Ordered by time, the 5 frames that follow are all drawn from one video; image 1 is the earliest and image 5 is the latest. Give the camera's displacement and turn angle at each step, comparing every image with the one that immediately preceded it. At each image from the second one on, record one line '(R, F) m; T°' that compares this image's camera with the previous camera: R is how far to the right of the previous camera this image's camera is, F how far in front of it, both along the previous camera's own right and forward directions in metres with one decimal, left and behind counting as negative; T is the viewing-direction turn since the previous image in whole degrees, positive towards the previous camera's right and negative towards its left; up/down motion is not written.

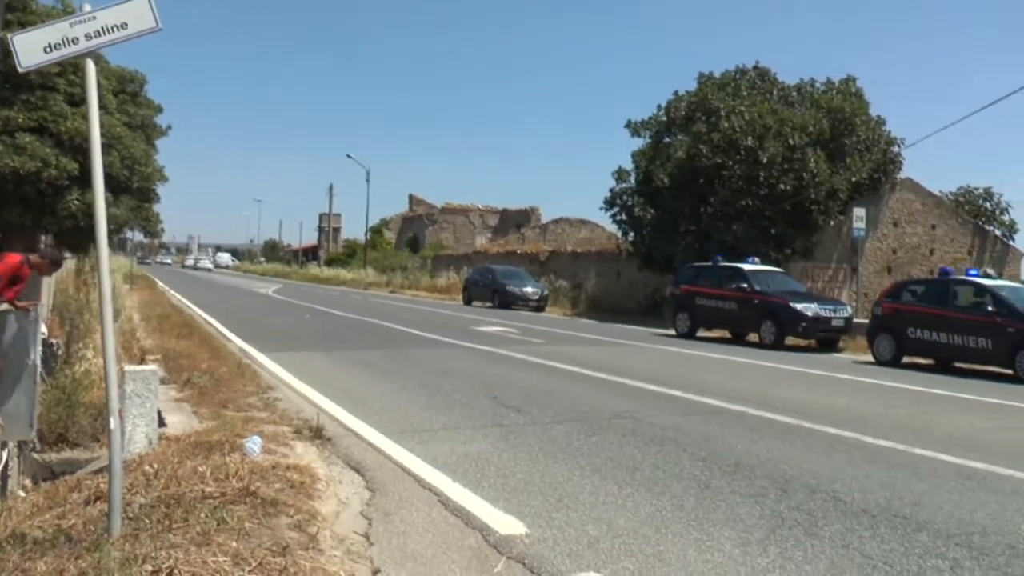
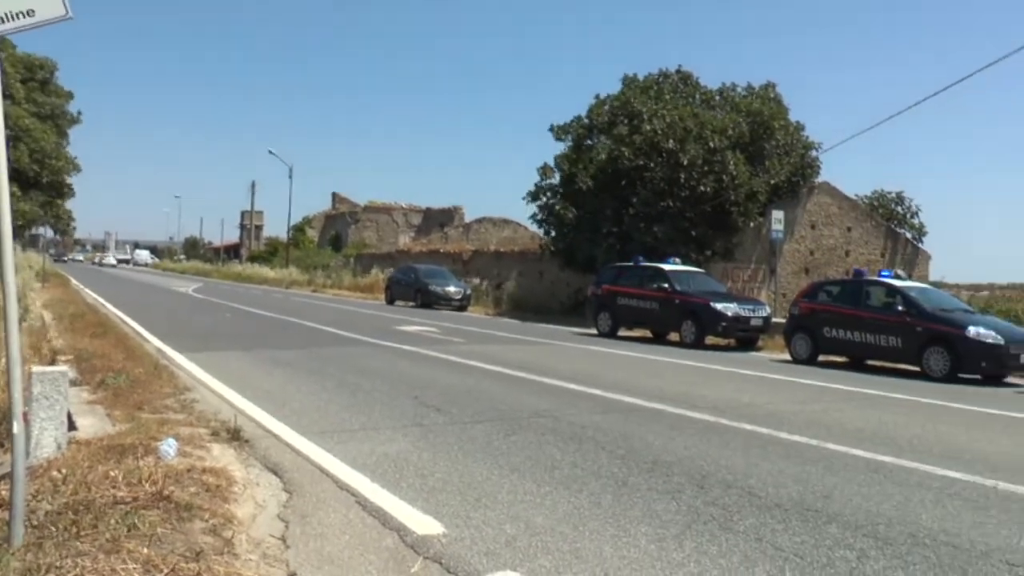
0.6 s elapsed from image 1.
(+0.2, 0.0) m; +4°
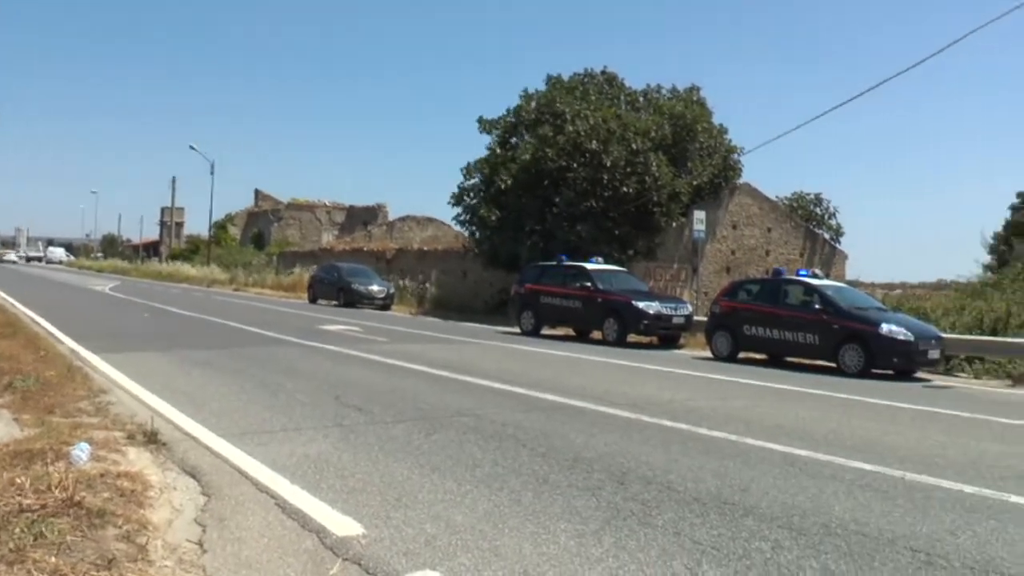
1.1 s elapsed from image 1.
(+0.1, 0.0) m; +4°
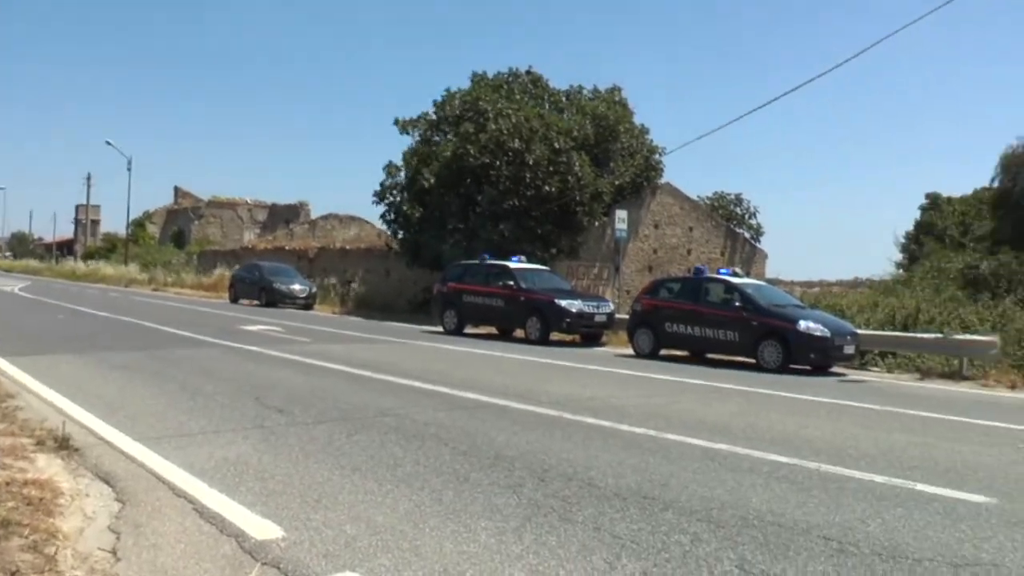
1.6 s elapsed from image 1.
(+0.1, 0.0) m; +4°
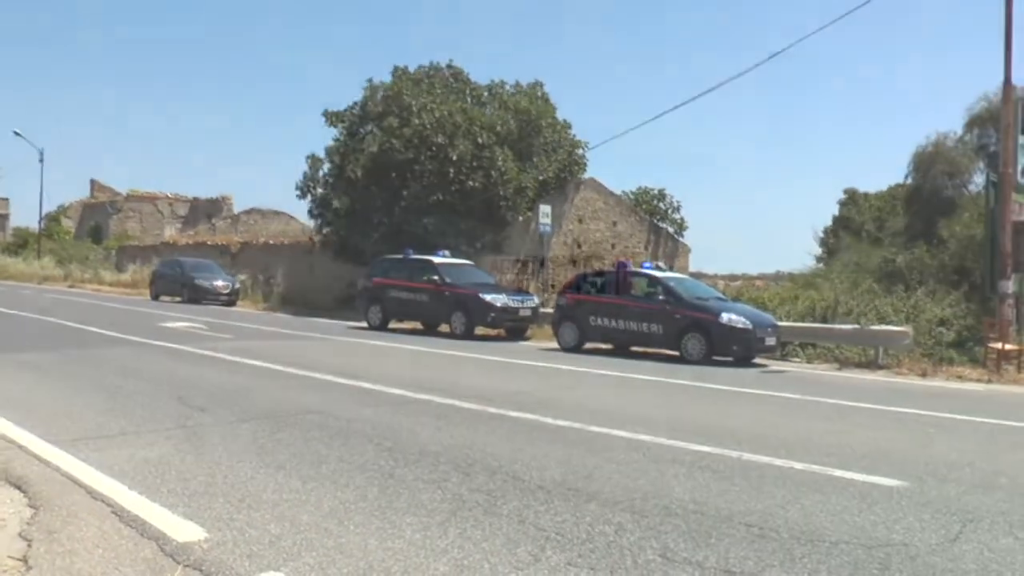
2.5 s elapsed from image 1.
(+0.1, 0.0) m; +4°
